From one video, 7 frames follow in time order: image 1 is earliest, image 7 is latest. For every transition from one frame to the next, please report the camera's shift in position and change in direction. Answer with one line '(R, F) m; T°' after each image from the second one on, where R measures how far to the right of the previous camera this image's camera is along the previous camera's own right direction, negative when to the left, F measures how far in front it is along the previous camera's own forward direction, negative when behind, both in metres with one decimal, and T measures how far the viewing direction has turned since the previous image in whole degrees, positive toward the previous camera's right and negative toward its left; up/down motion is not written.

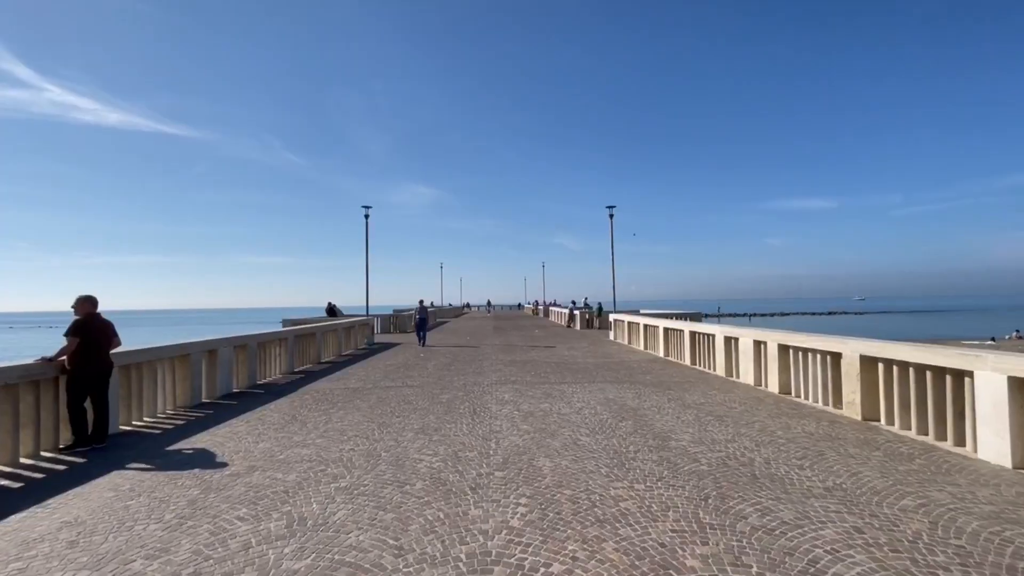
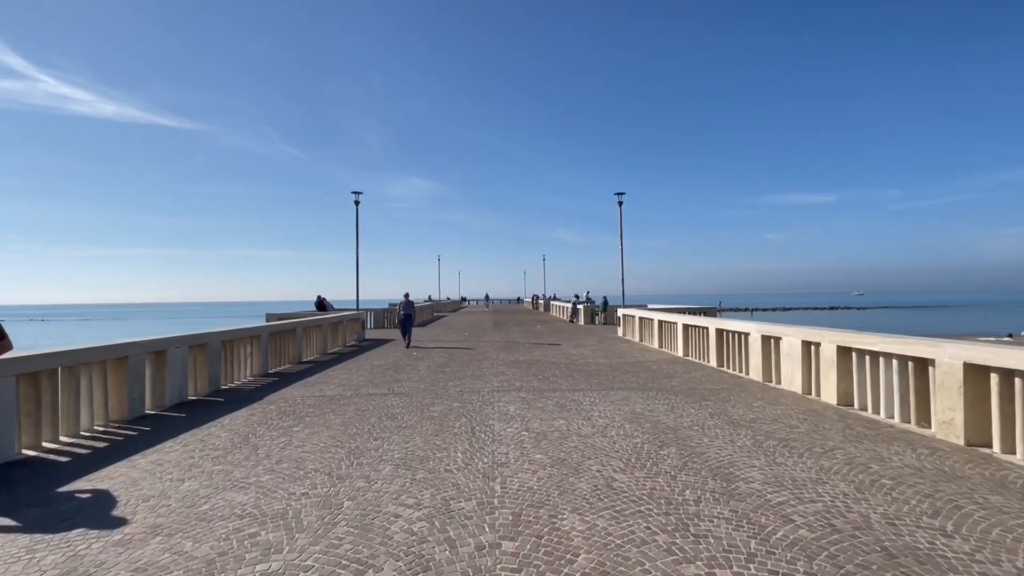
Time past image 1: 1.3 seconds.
(-0.1, +1.6) m; 0°
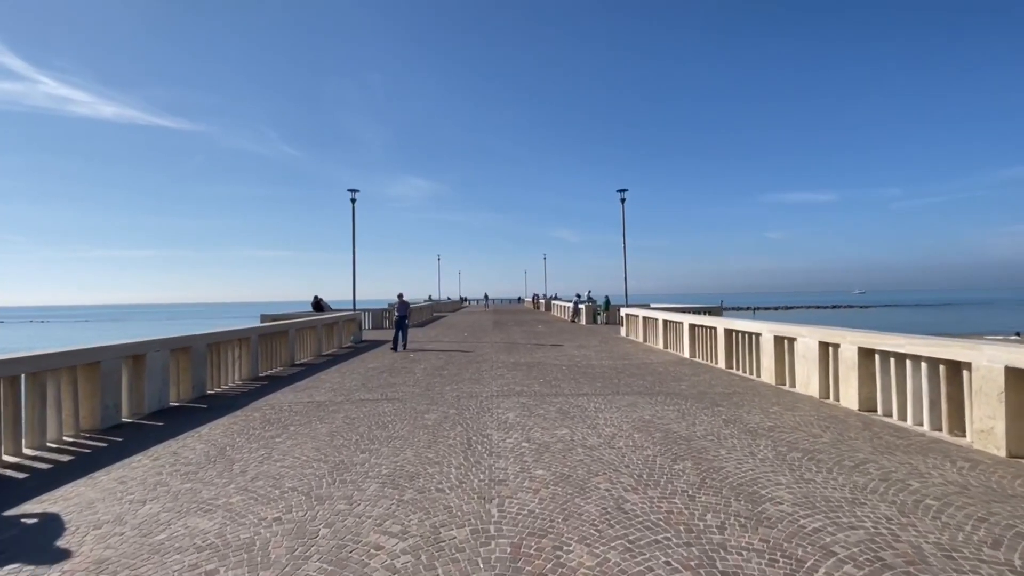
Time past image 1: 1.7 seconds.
(0.0, +0.5) m; 0°
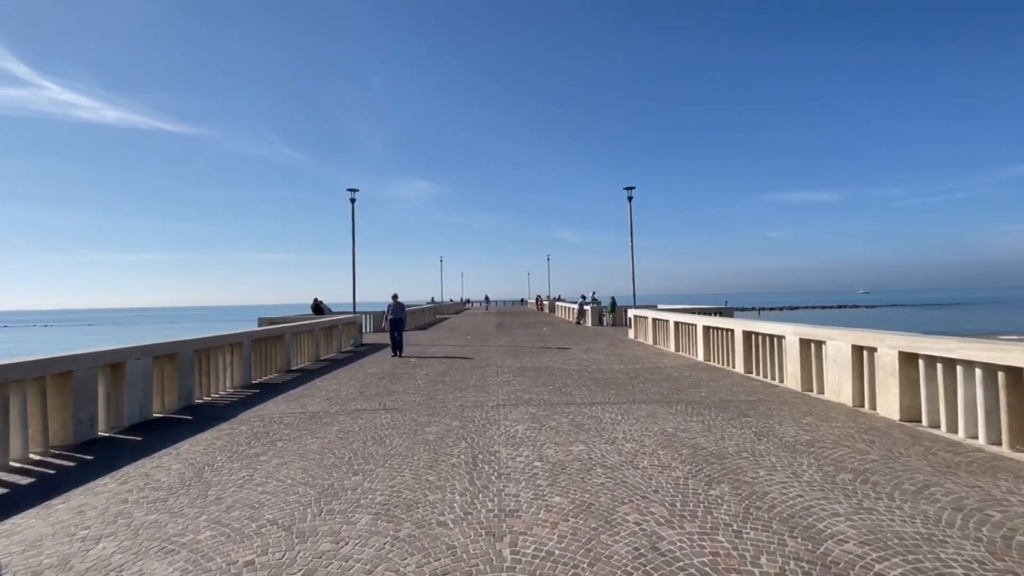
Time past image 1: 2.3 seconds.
(-0.1, +0.6) m; 0°
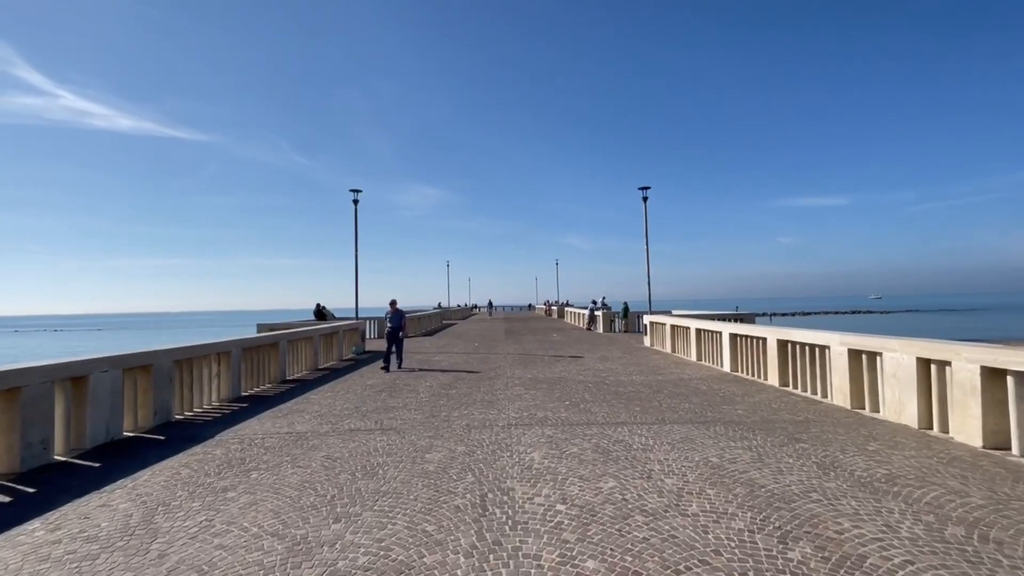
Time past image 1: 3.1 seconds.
(-0.1, +0.9) m; -1°
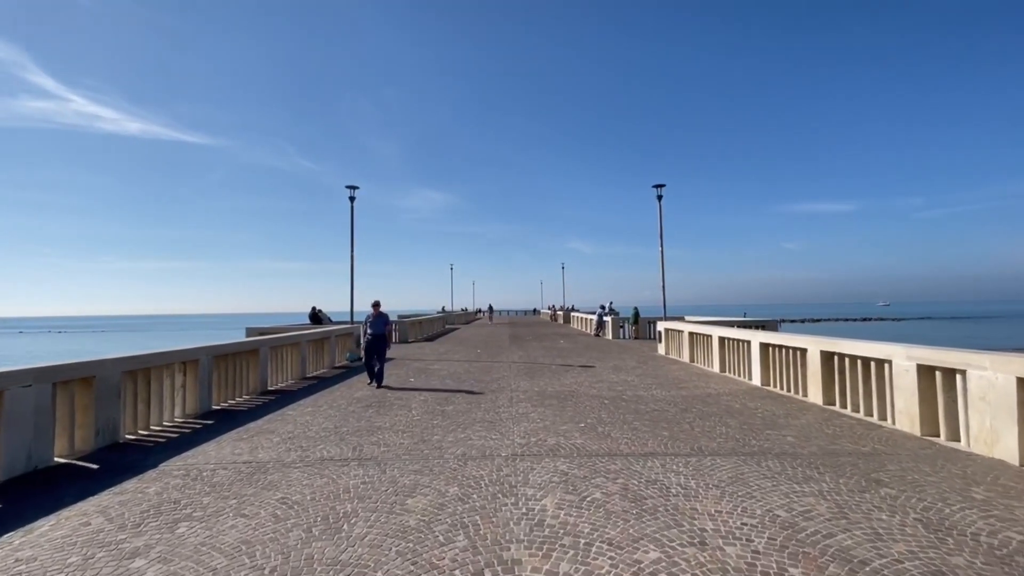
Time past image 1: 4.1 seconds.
(0.0, +1.2) m; -1°
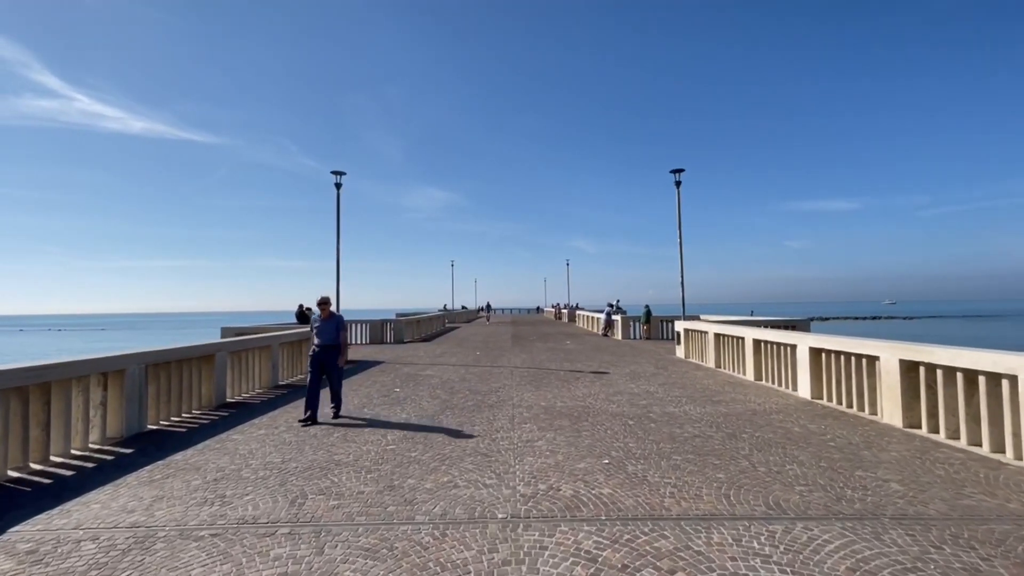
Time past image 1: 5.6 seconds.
(0.0, +1.8) m; 0°
